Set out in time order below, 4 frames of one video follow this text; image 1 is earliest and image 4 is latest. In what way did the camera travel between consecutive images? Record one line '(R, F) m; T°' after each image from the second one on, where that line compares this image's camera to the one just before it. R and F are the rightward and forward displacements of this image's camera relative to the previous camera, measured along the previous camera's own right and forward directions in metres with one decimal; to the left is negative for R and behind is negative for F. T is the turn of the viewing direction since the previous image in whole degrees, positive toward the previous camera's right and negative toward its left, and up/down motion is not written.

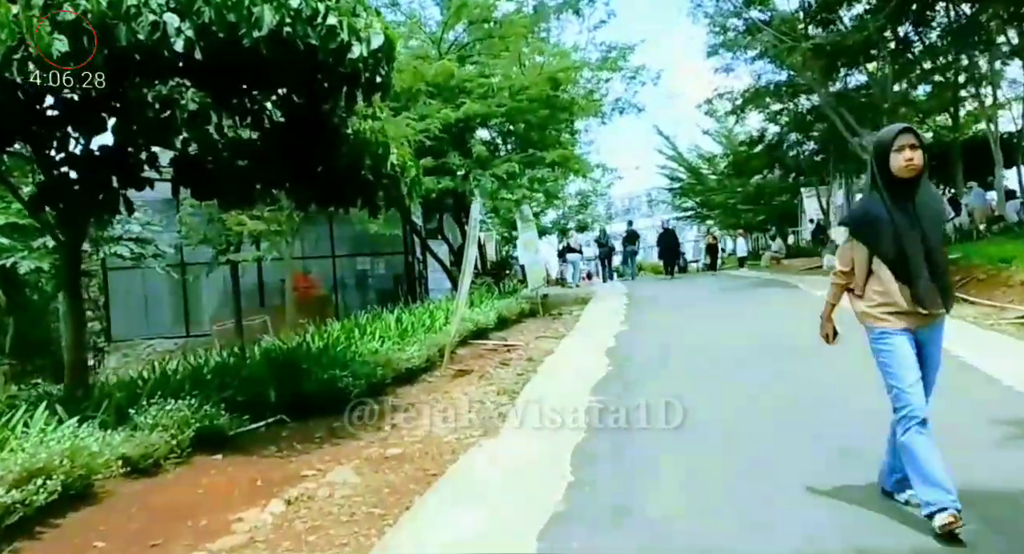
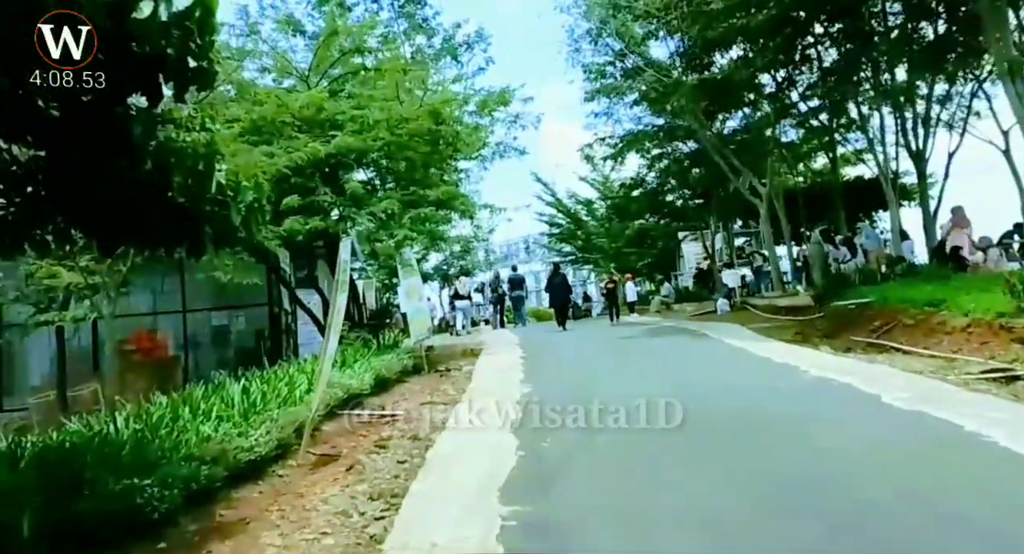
(0.0, +1.7) m; +8°
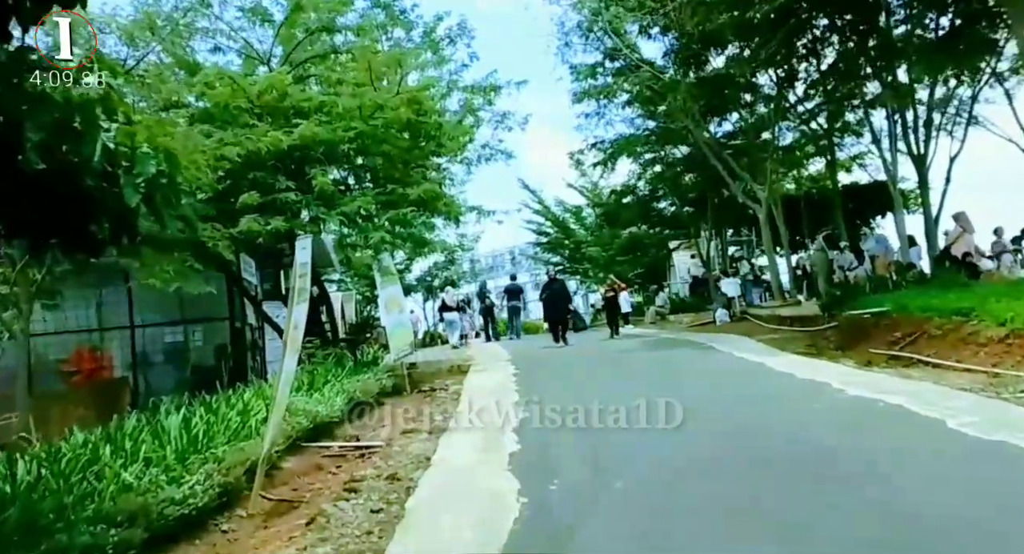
(-0.1, +1.2) m; +1°
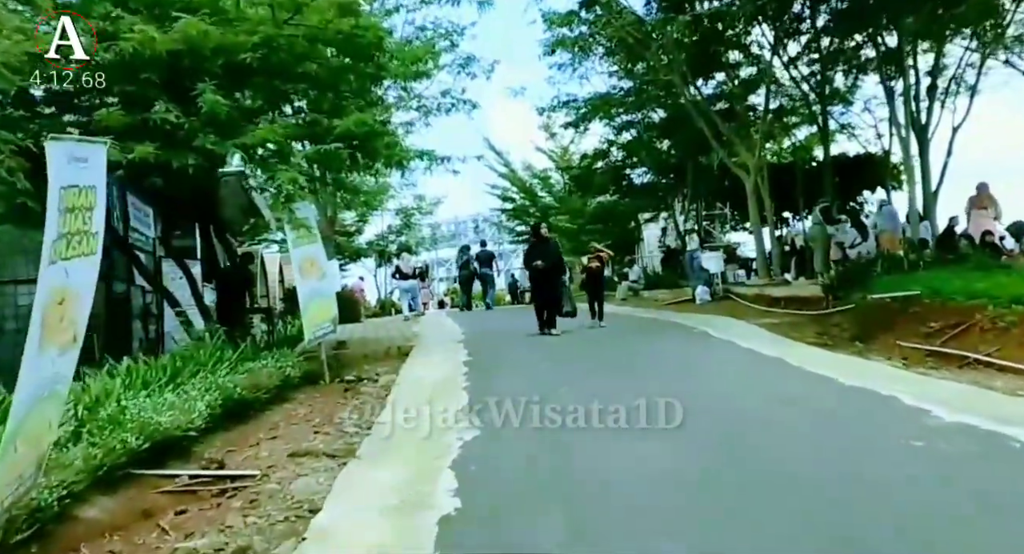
(+0.1, +2.4) m; +3°
